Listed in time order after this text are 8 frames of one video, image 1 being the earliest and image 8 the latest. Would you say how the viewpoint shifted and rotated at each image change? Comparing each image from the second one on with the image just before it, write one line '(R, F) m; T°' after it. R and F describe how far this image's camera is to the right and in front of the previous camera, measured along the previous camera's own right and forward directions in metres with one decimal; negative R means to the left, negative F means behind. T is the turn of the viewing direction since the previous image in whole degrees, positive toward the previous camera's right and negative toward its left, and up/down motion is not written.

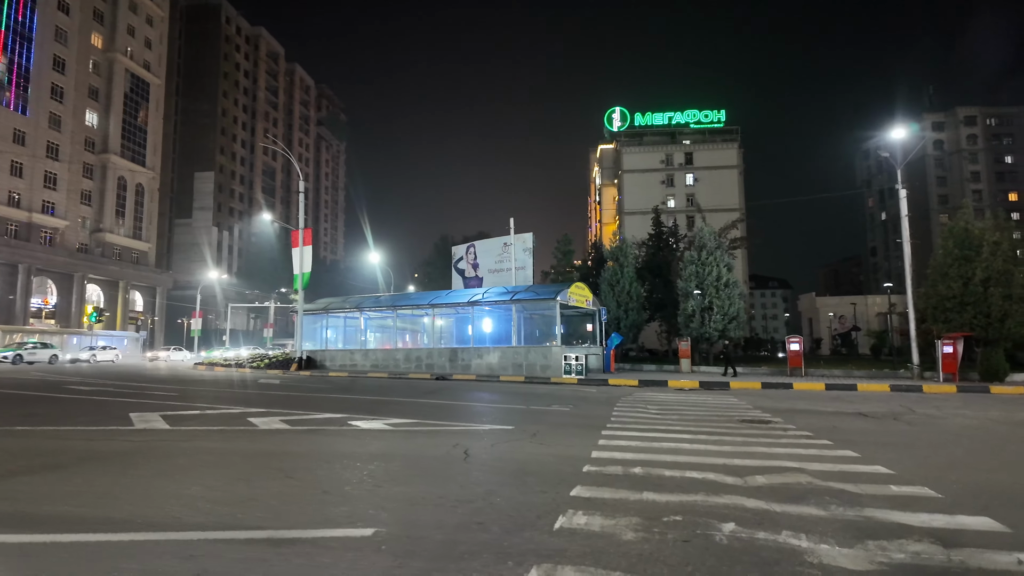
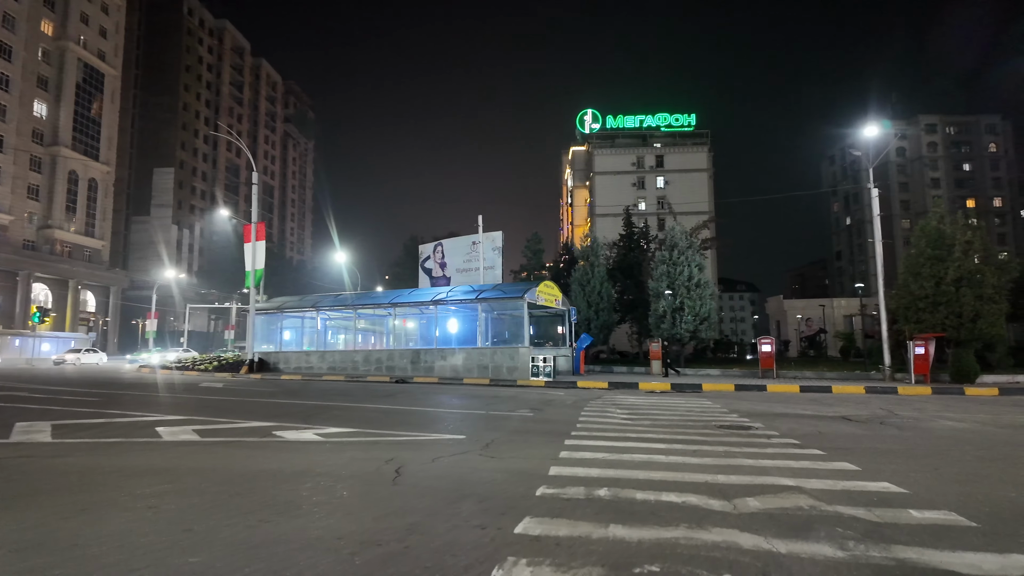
(+0.3, +1.1) m; +3°
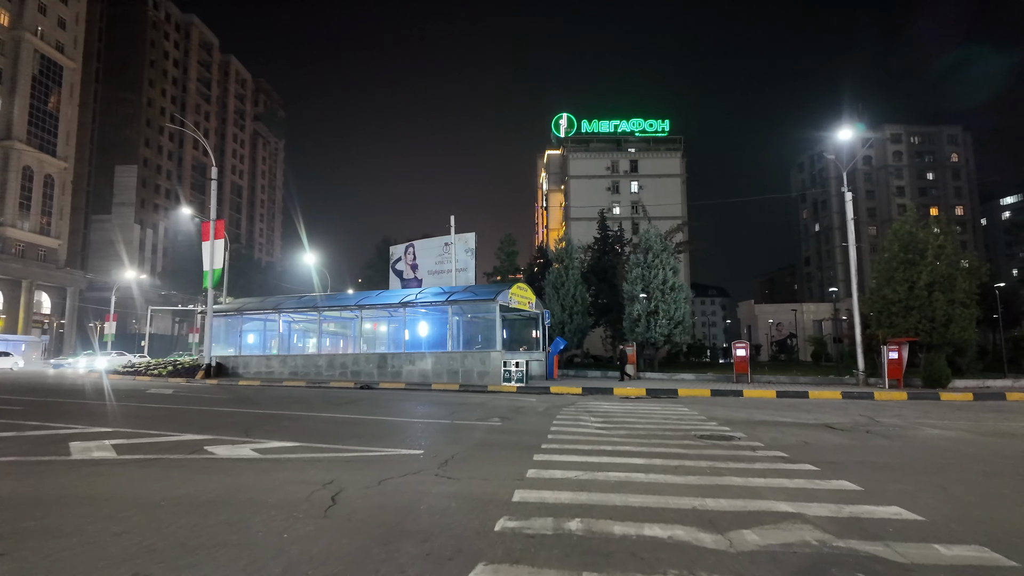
(+0.1, +0.7) m; +2°
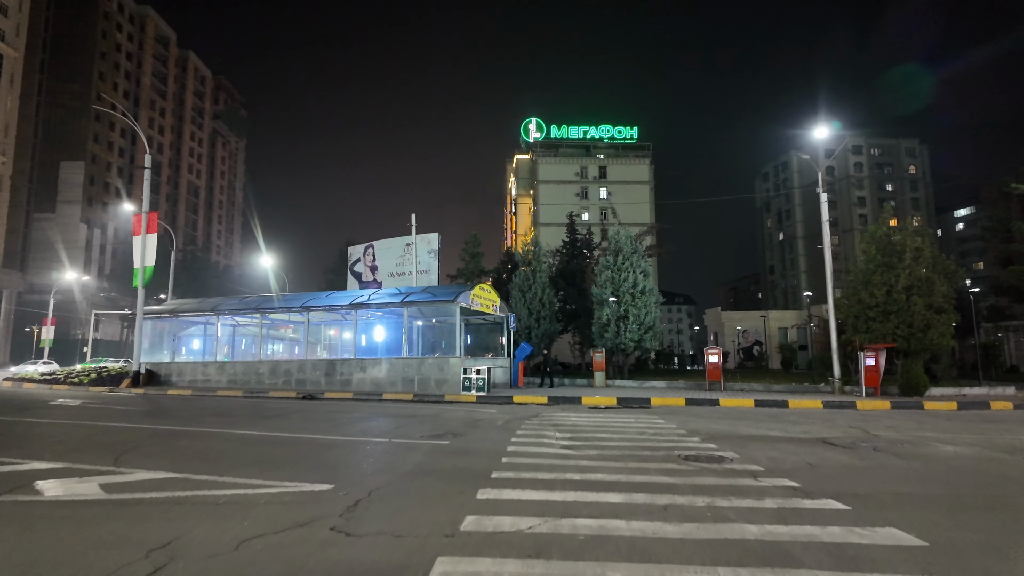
(+0.3, +1.6) m; +3°
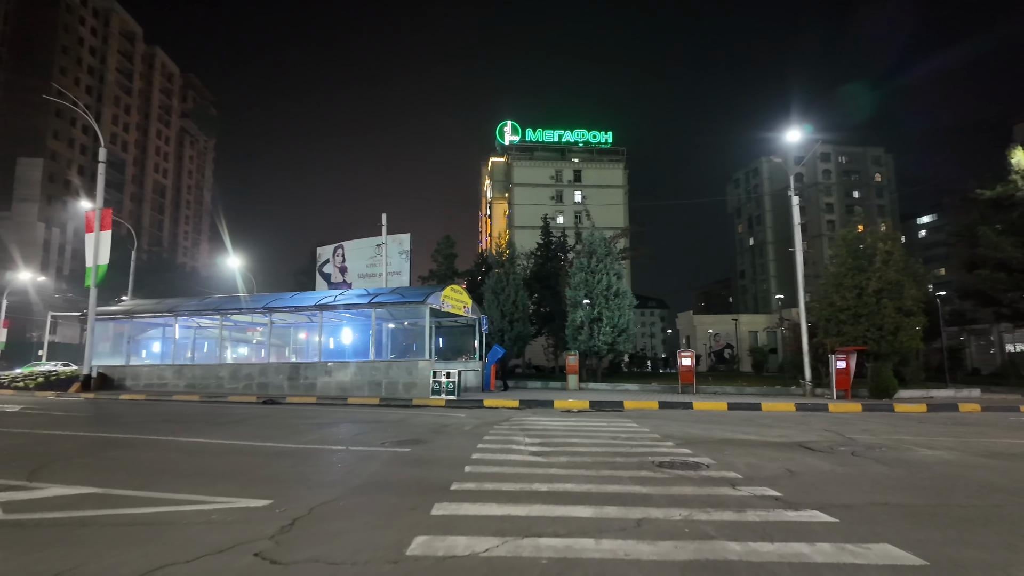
(+0.1, +0.5) m; +2°
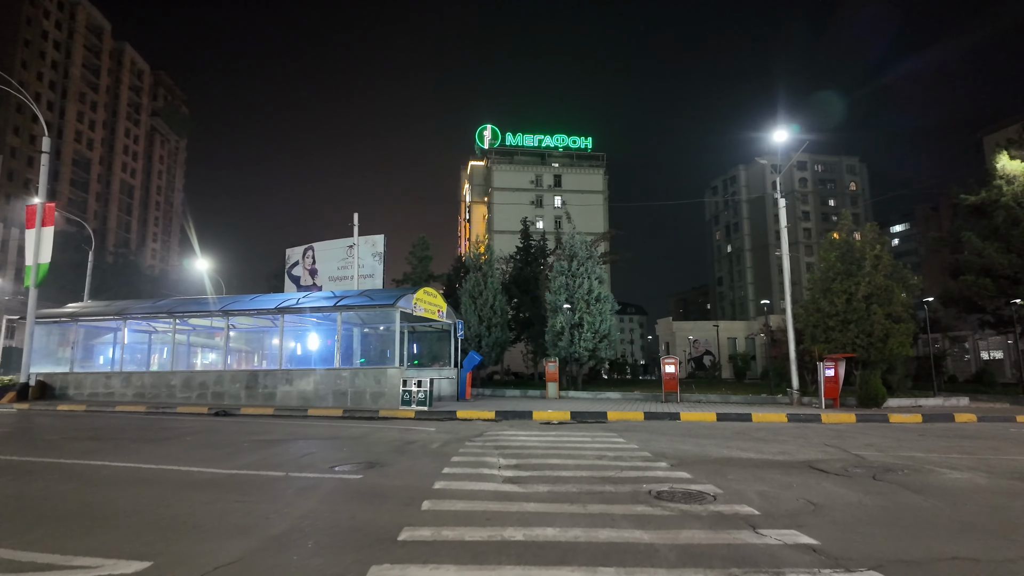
(+0.1, +1.1) m; +2°
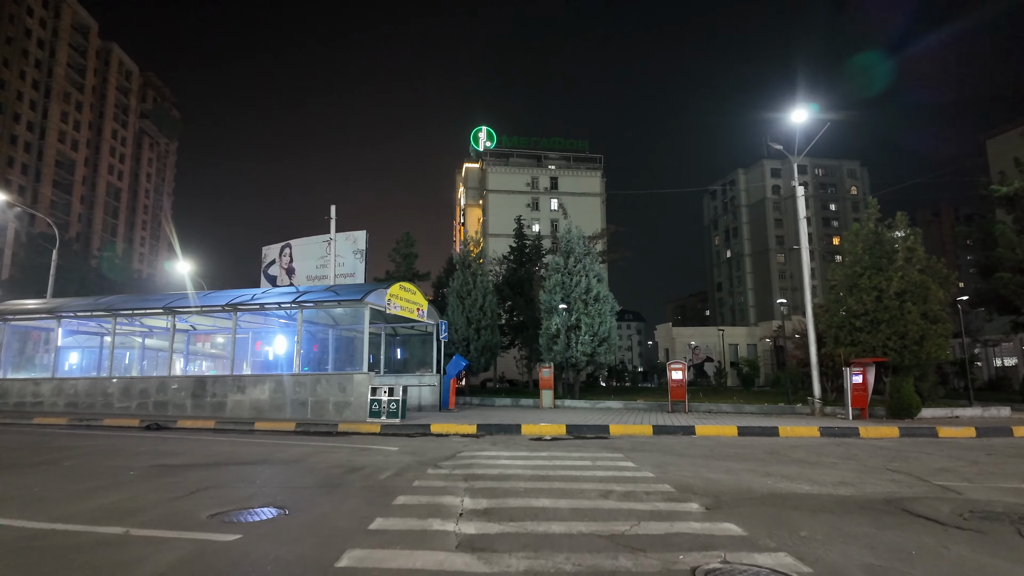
(+0.3, +2.3) m; 0°
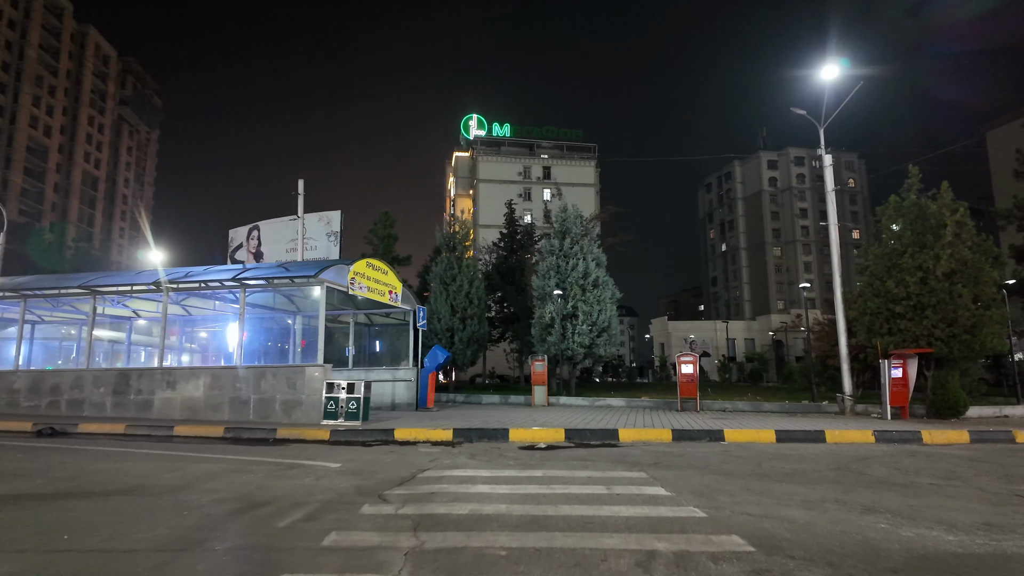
(+0.1, +2.6) m; +1°
